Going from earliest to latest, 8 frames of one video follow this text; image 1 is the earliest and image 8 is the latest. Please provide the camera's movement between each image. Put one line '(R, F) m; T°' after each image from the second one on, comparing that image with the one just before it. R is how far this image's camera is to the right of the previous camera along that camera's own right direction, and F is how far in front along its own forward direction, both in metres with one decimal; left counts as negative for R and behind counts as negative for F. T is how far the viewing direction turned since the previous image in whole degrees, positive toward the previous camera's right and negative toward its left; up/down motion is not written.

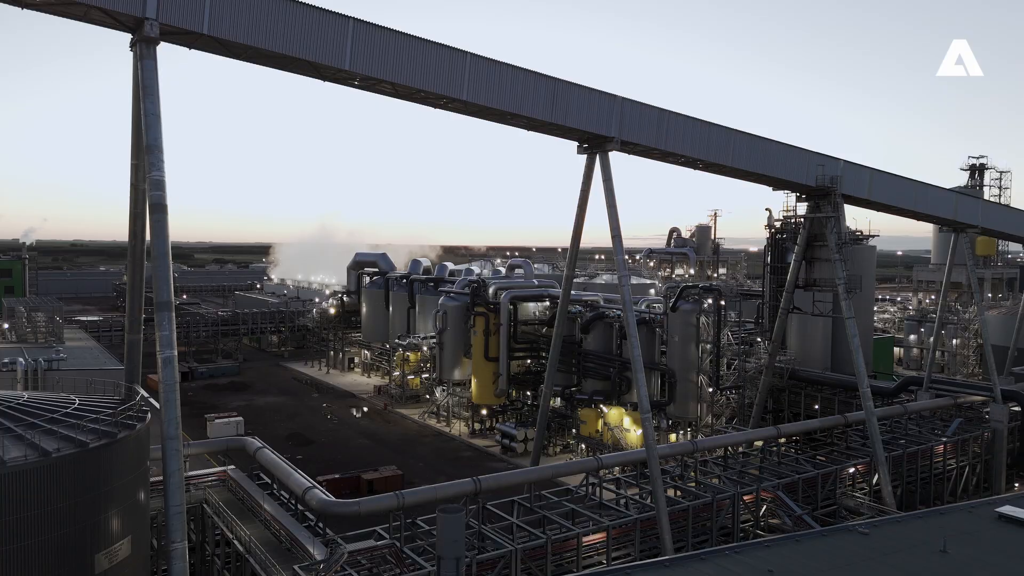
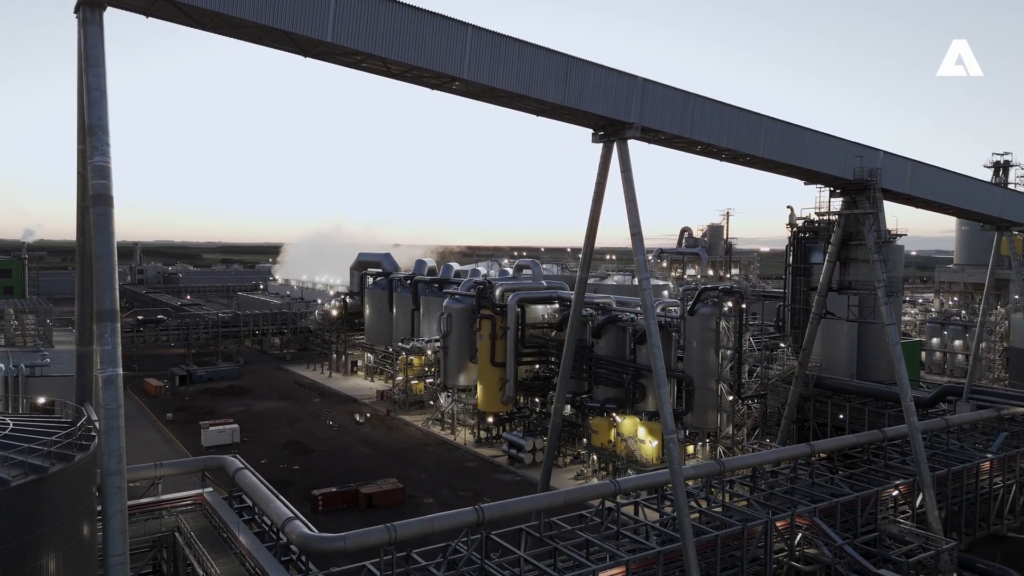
(0.0, +1.8) m; -1°
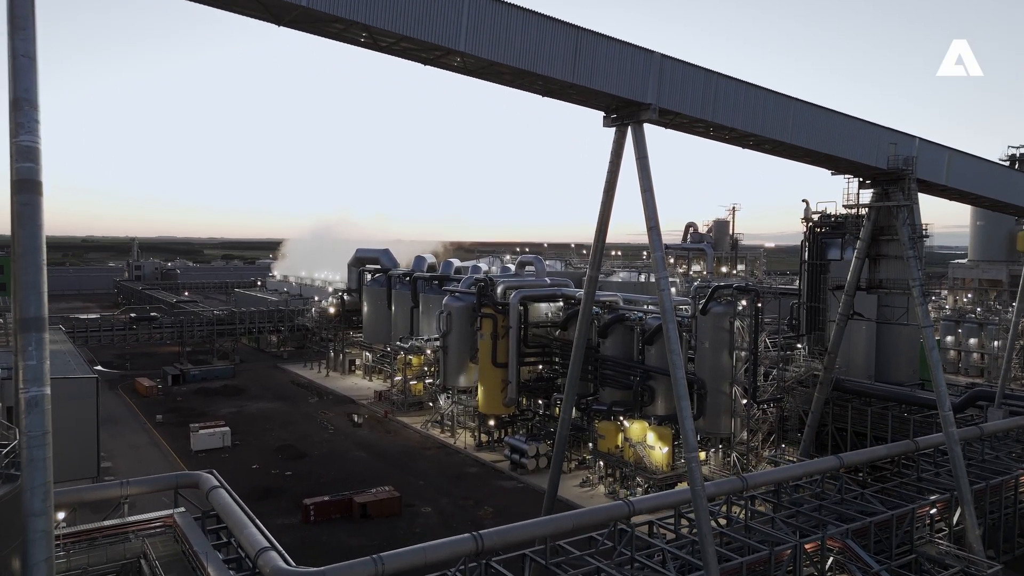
(0.0, +1.6) m; 0°
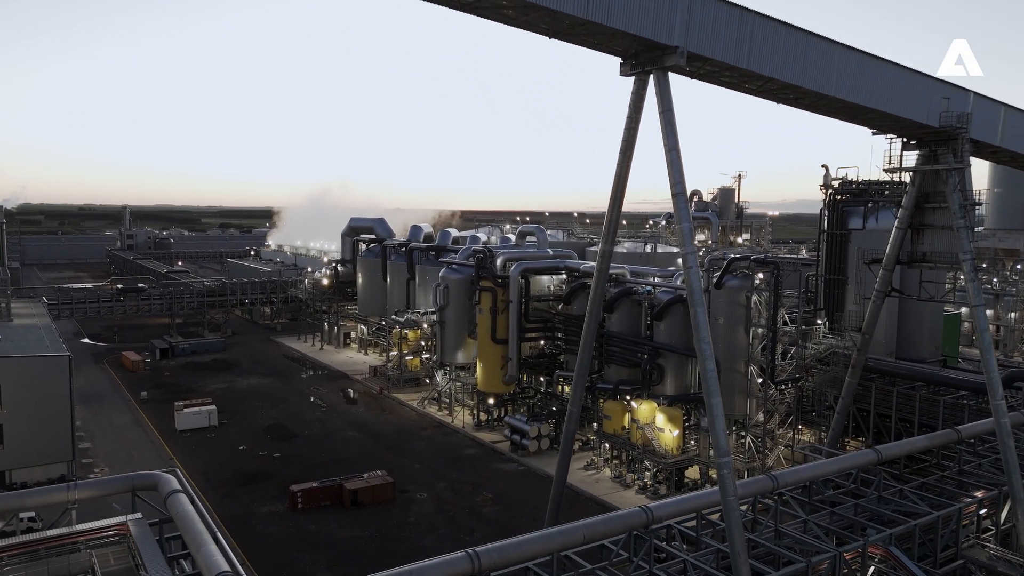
(0.0, +2.0) m; 0°
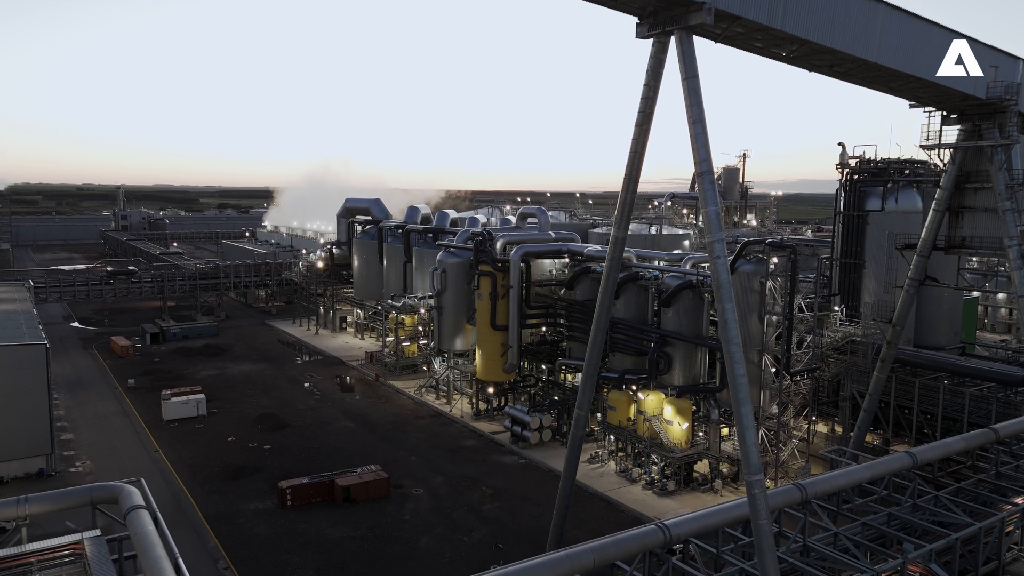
(0.0, +1.5) m; 0°
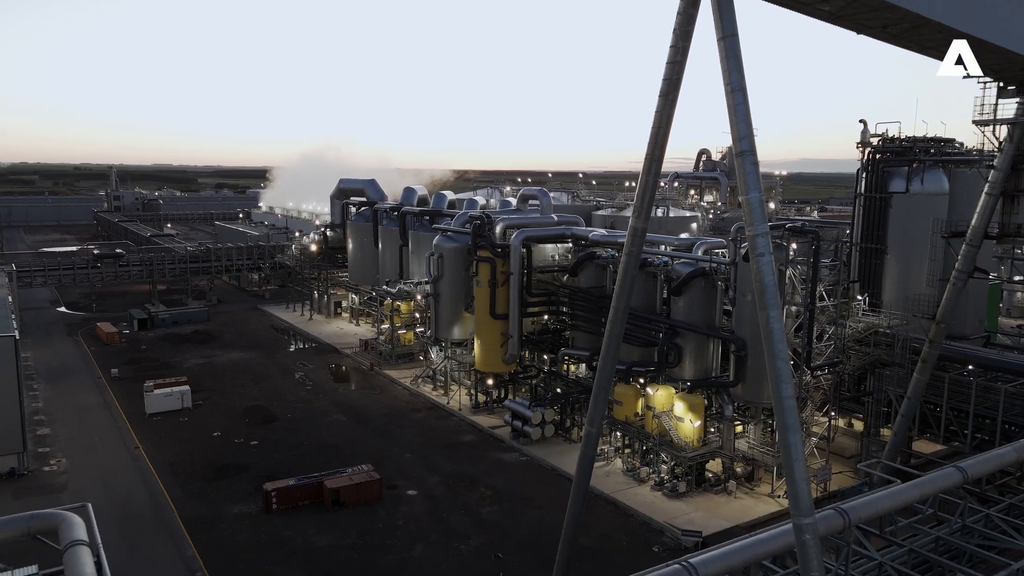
(0.0, +1.7) m; 0°
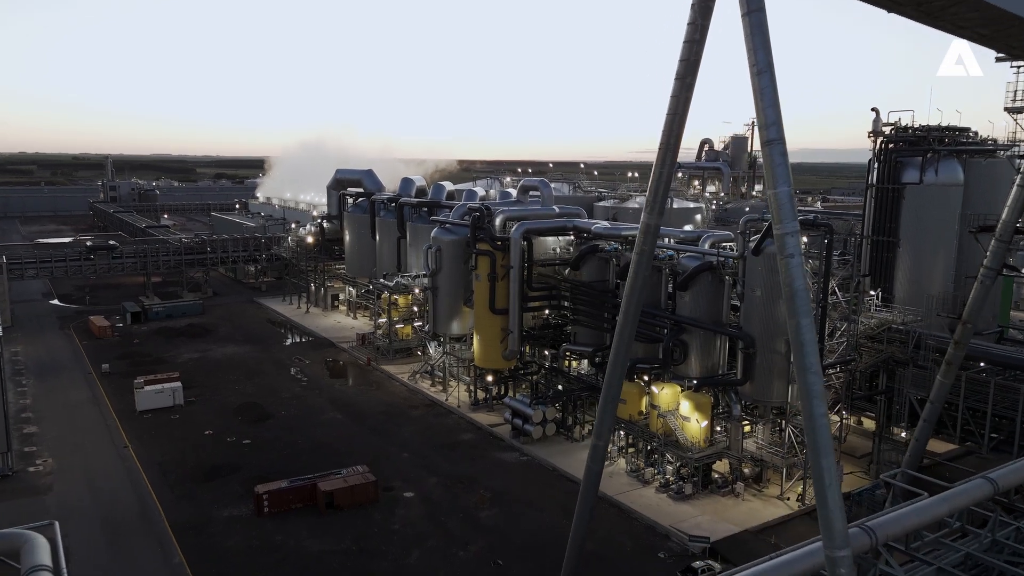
(0.0, +0.9) m; 0°
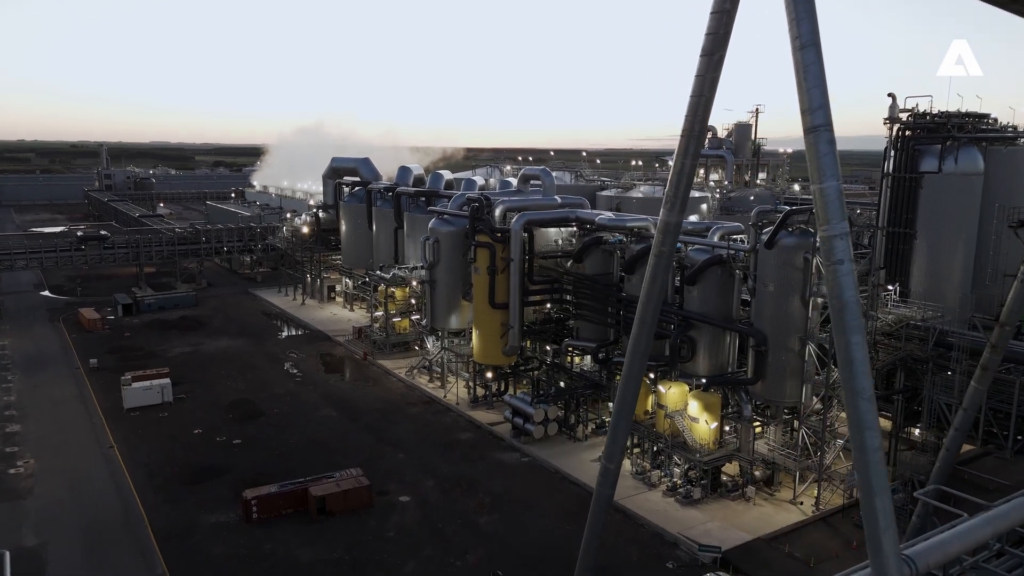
(0.0, +1.1) m; 0°
